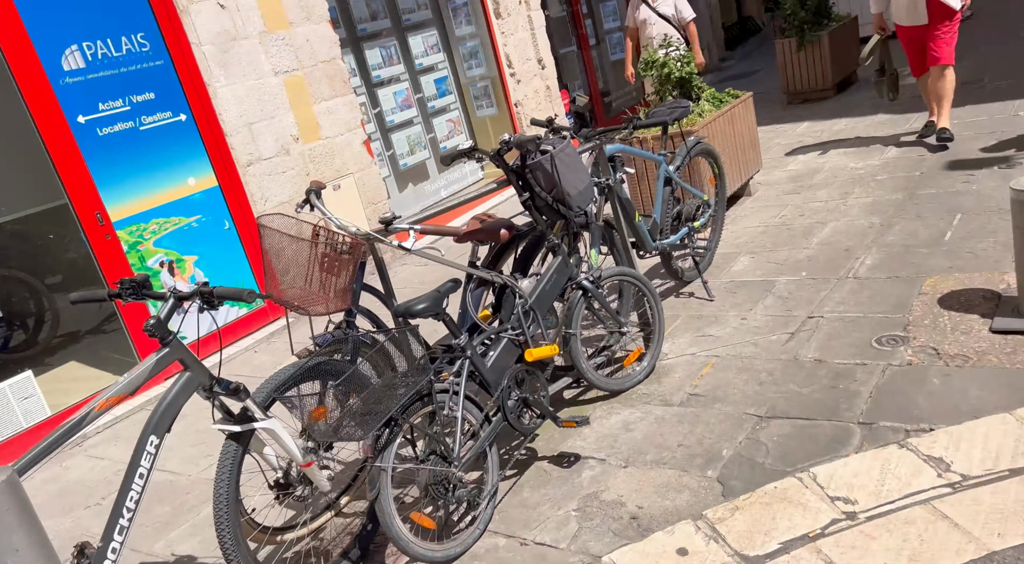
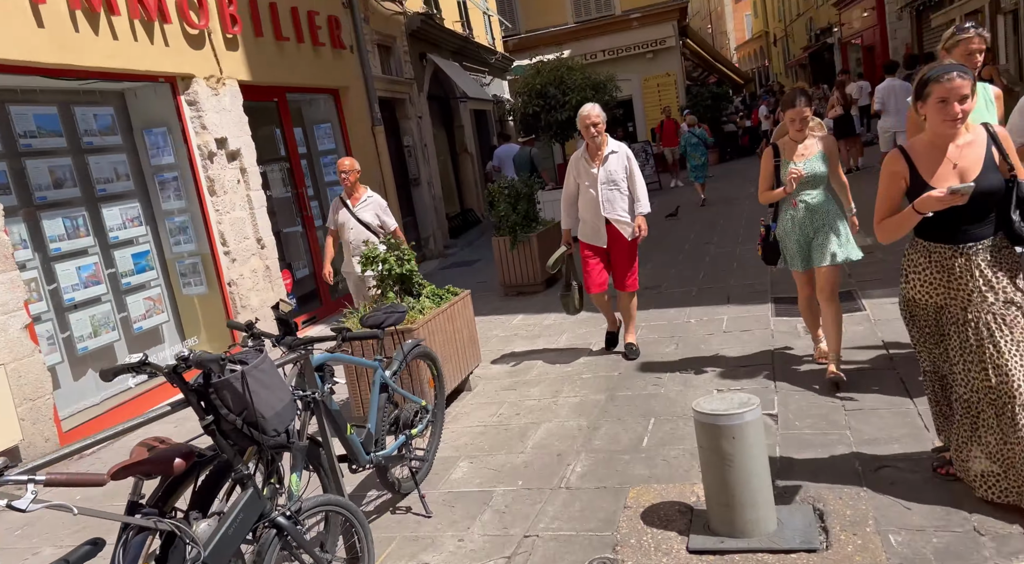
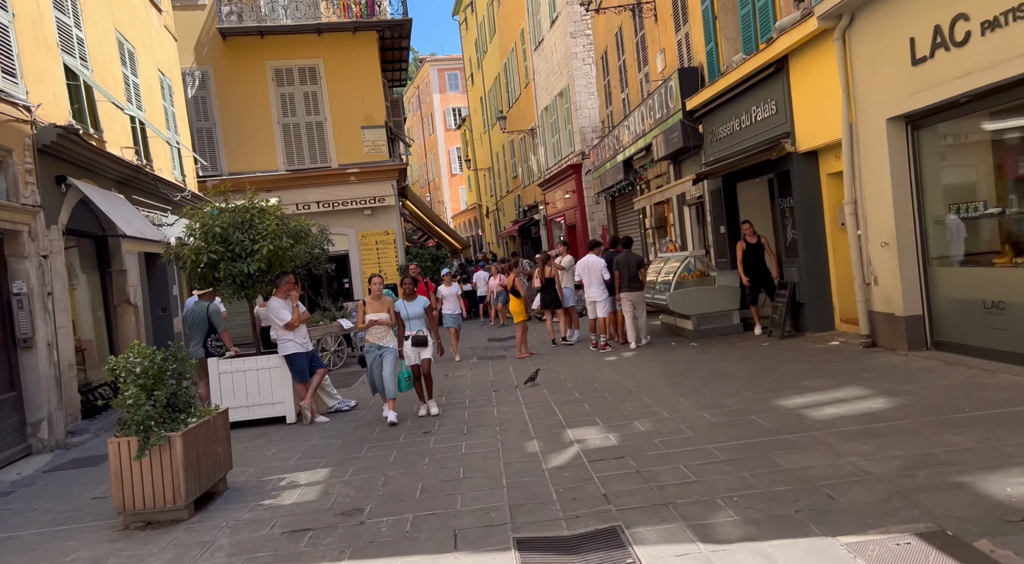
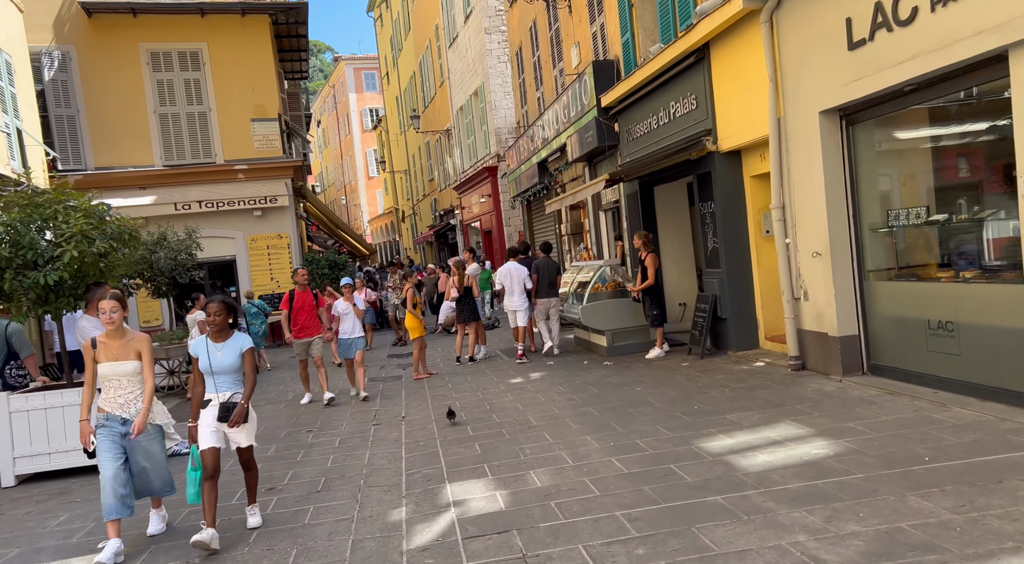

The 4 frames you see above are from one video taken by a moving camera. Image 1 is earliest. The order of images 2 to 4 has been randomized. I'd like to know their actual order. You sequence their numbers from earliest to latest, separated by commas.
2, 3, 4
